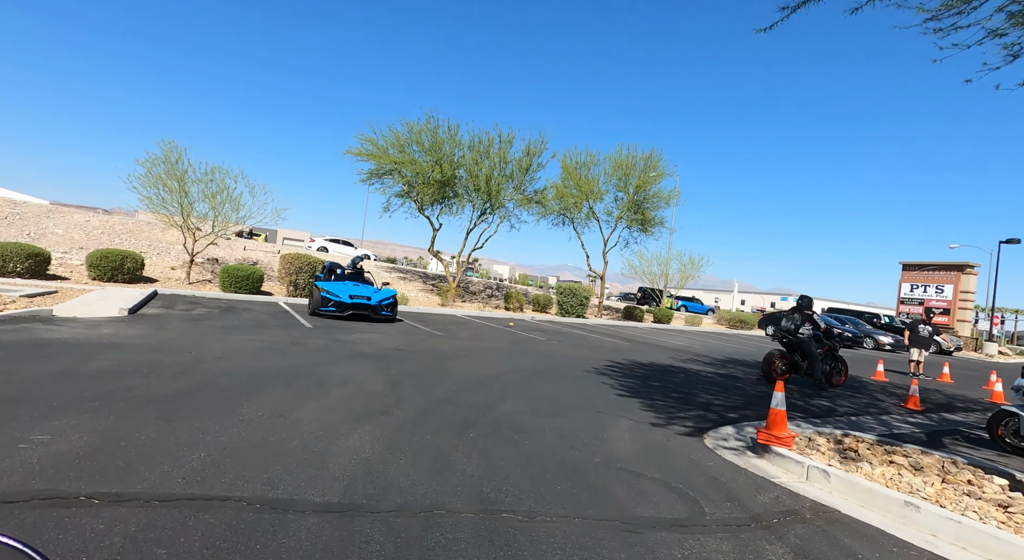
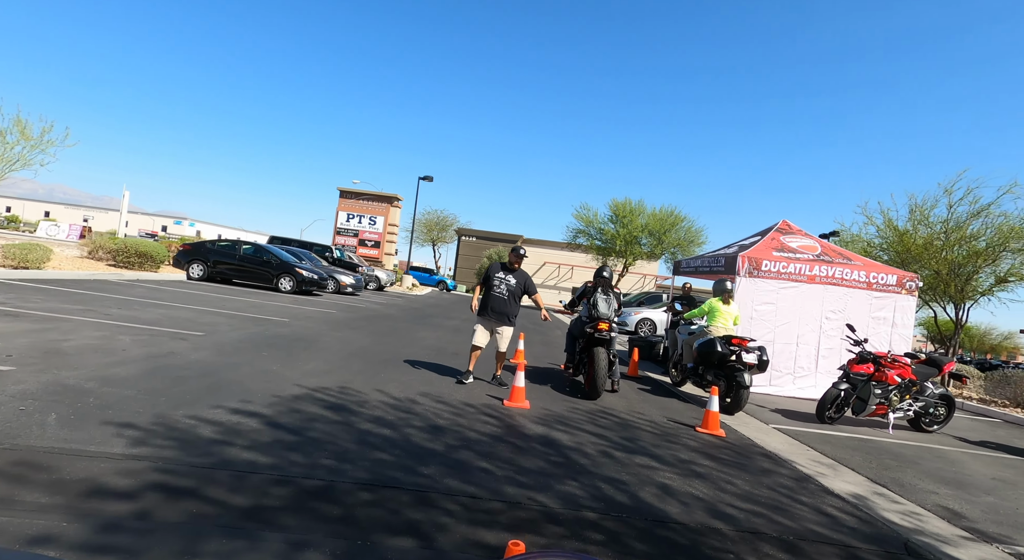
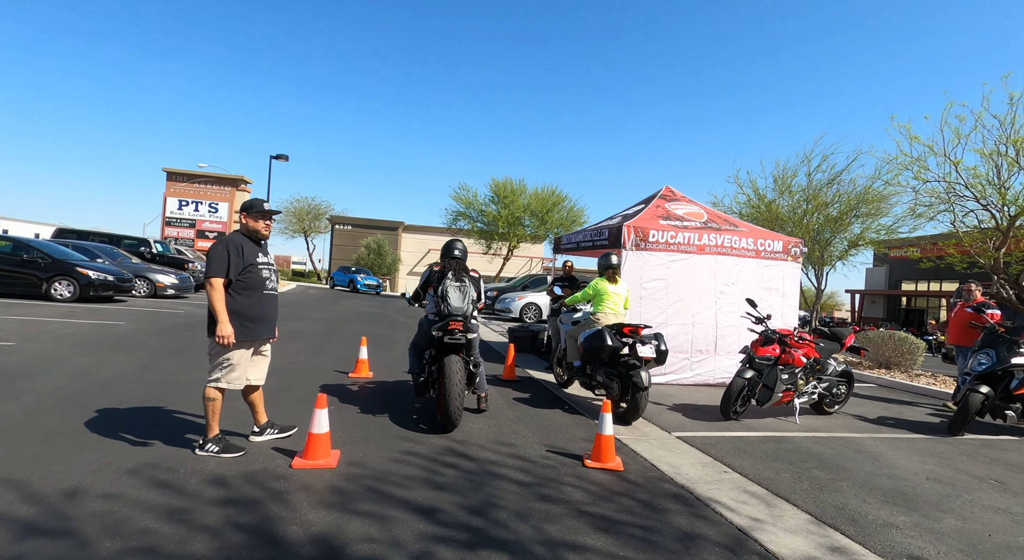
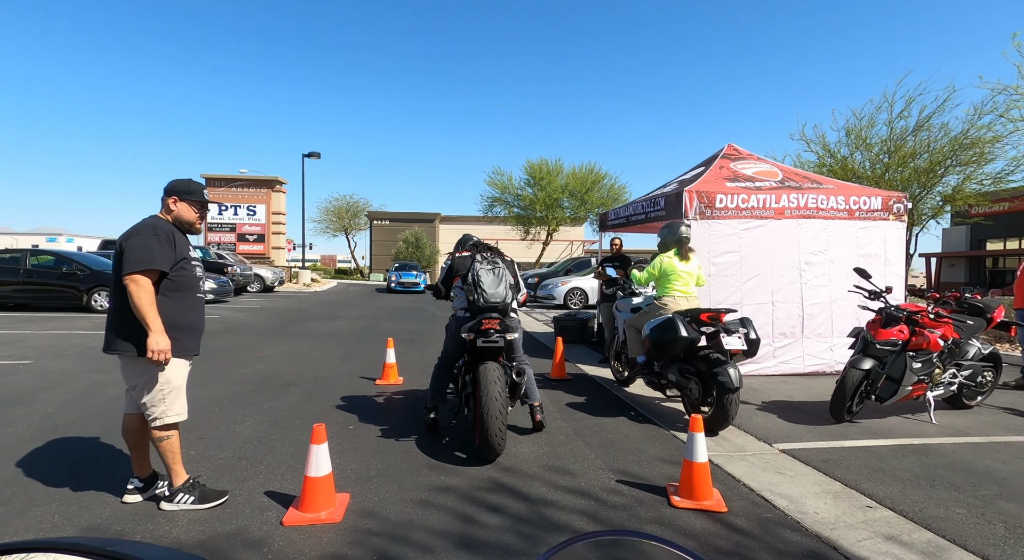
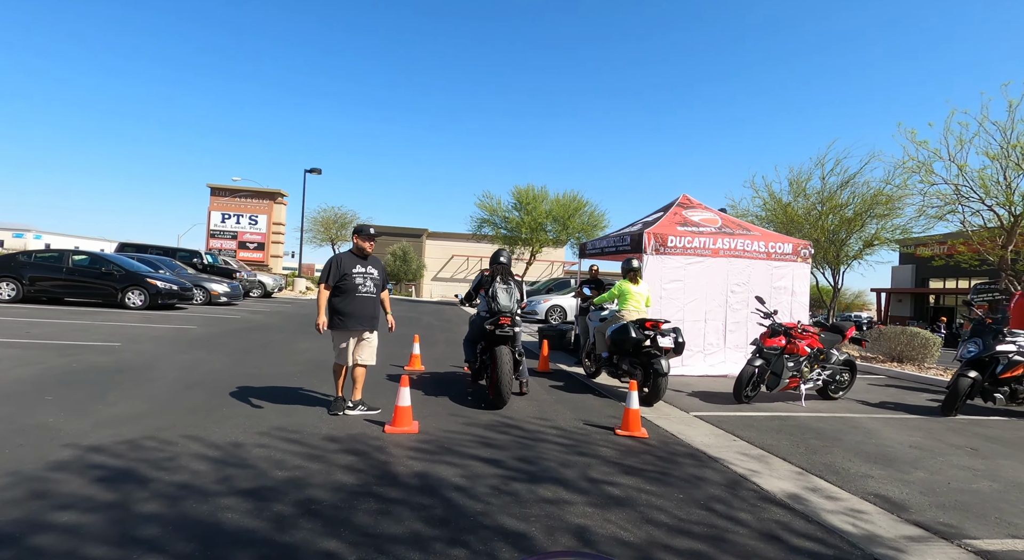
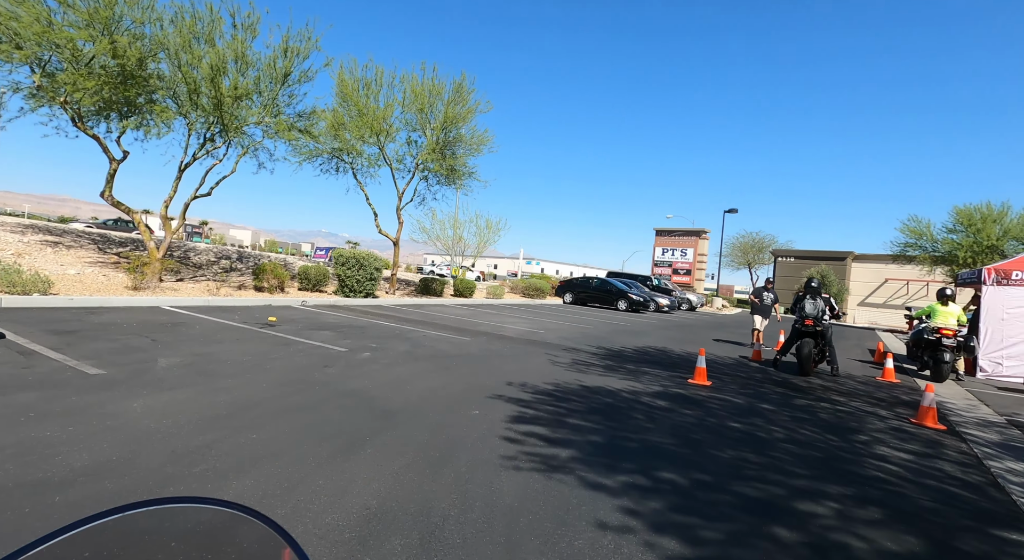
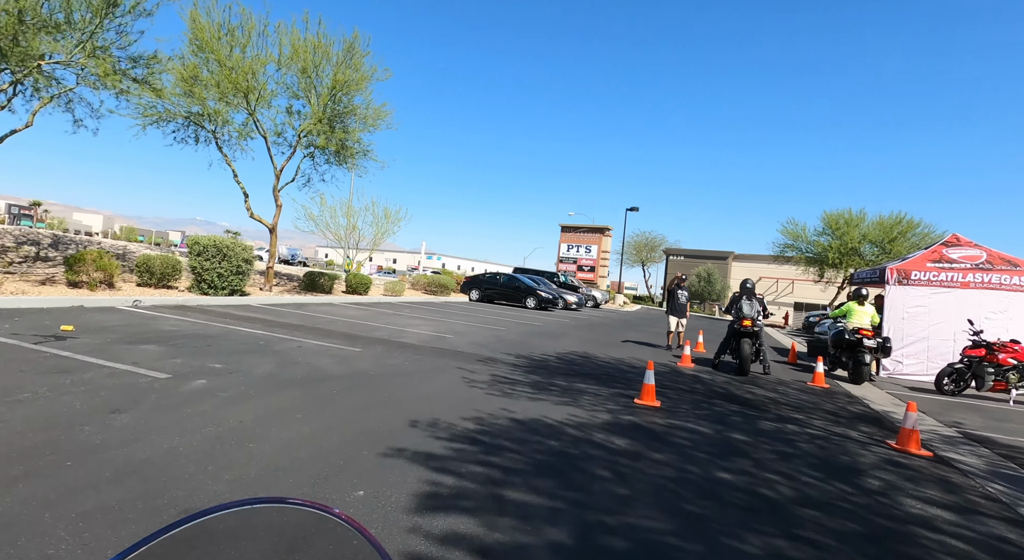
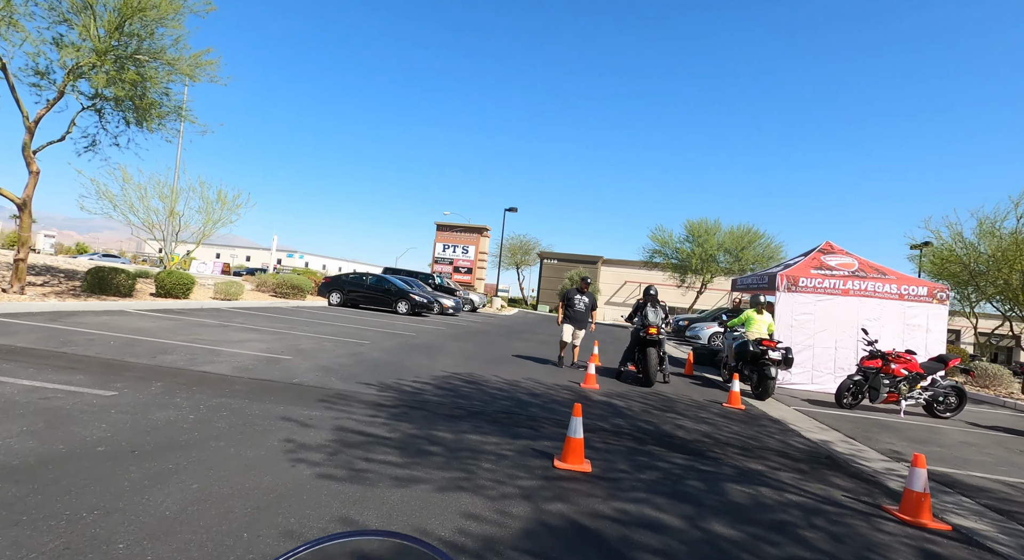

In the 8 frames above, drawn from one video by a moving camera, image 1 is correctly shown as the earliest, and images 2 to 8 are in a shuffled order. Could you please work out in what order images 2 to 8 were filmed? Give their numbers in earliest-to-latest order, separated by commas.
6, 7, 8, 2, 5, 3, 4
